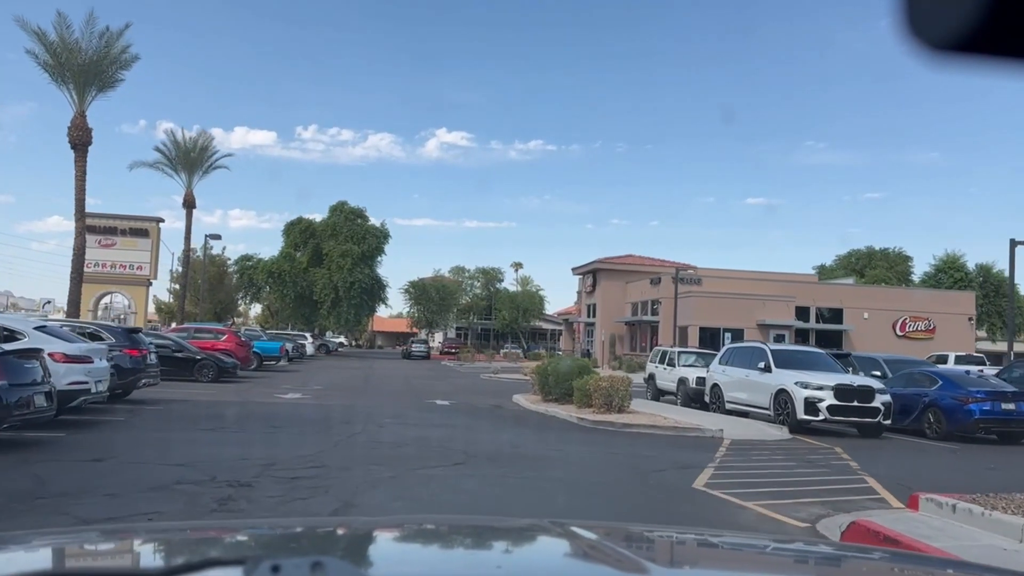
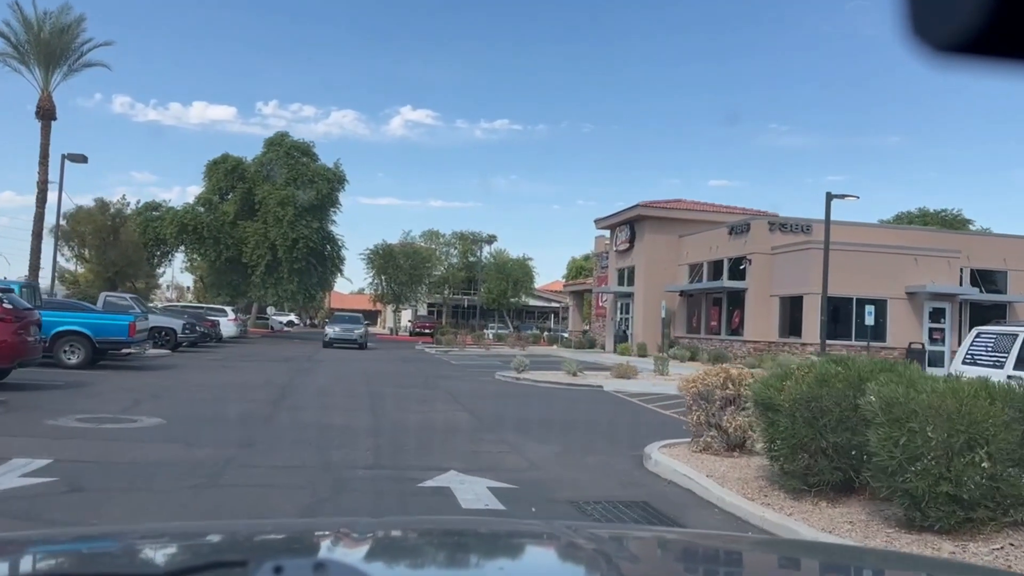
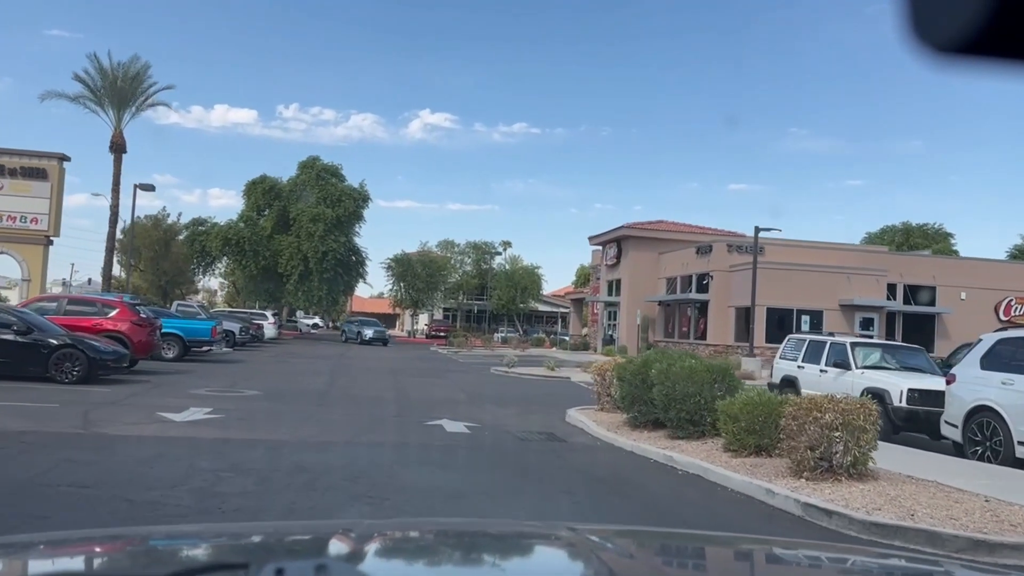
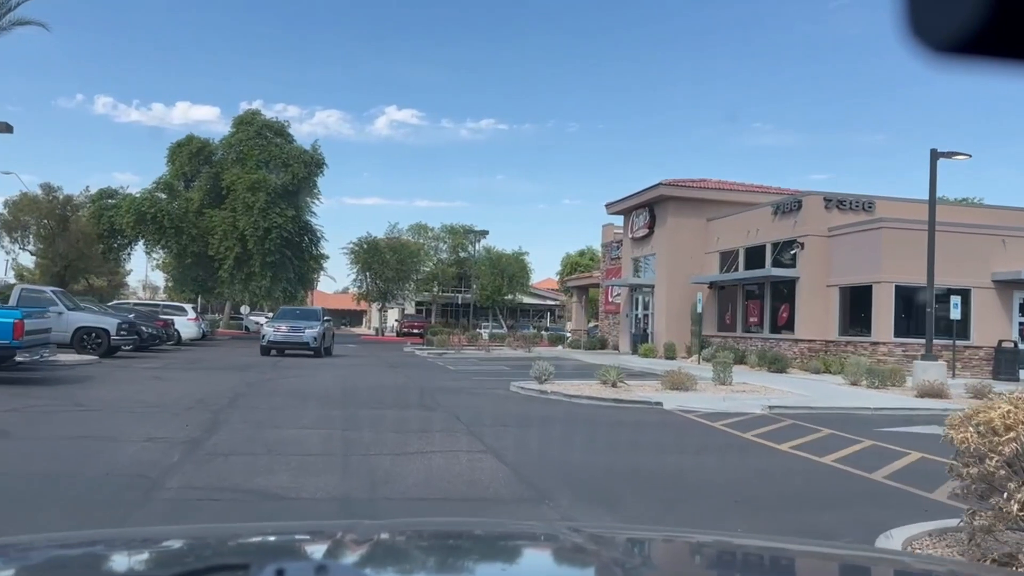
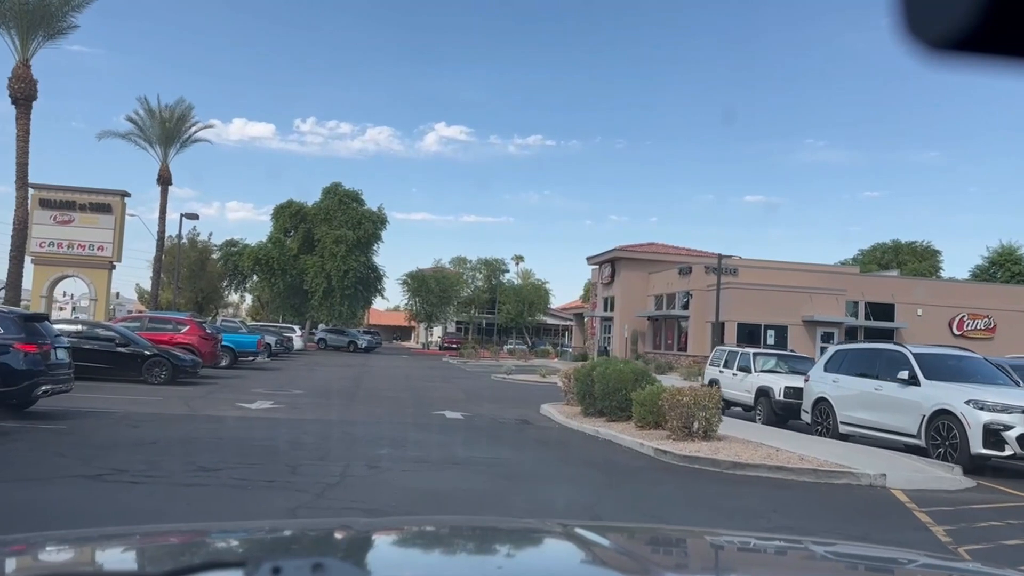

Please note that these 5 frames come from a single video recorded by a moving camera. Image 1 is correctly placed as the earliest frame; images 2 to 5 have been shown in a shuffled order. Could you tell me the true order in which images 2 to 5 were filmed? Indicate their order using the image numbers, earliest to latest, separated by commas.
5, 3, 2, 4
